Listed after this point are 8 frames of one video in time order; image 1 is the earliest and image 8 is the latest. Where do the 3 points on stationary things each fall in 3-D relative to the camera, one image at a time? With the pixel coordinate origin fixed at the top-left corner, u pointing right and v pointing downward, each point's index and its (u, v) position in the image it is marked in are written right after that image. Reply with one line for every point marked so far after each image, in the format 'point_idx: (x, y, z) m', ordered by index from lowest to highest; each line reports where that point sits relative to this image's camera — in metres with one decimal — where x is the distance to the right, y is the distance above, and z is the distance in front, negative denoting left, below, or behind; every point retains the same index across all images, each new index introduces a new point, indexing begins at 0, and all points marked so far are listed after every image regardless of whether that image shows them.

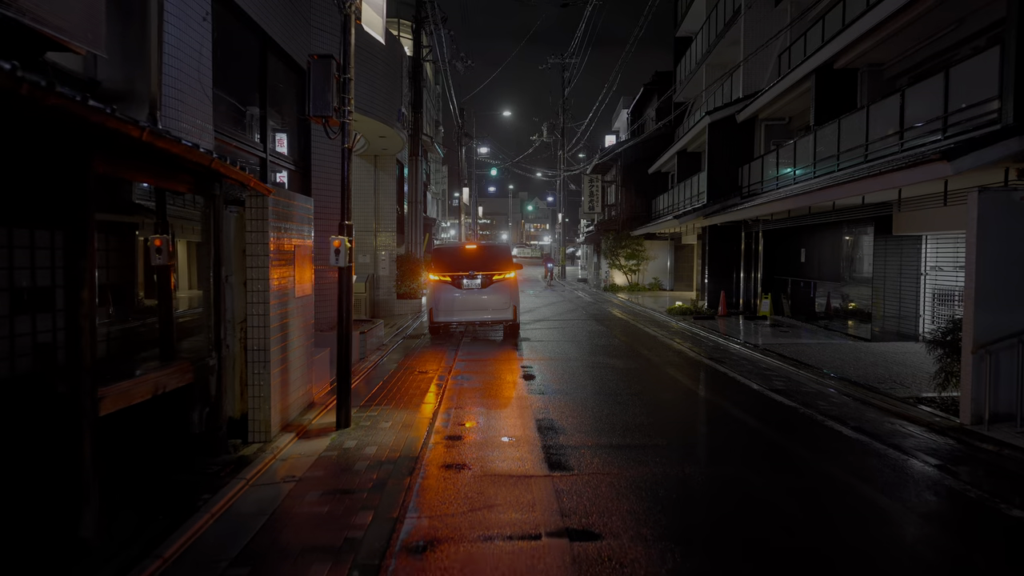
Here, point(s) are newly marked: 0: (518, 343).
0: (+0.1, -1.0, +12.5) m
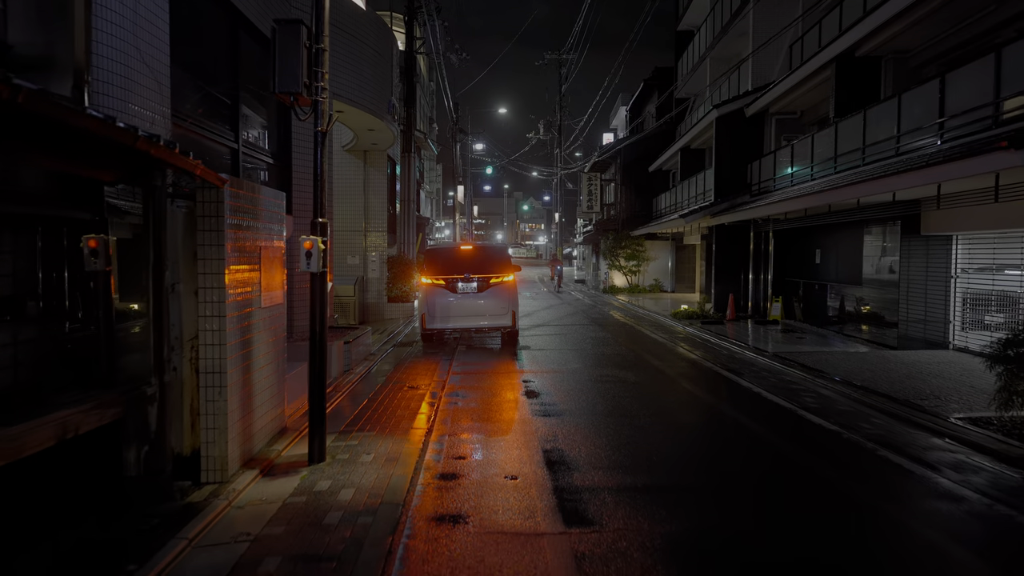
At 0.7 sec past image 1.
0: (+0.1, -1.1, +11.6) m
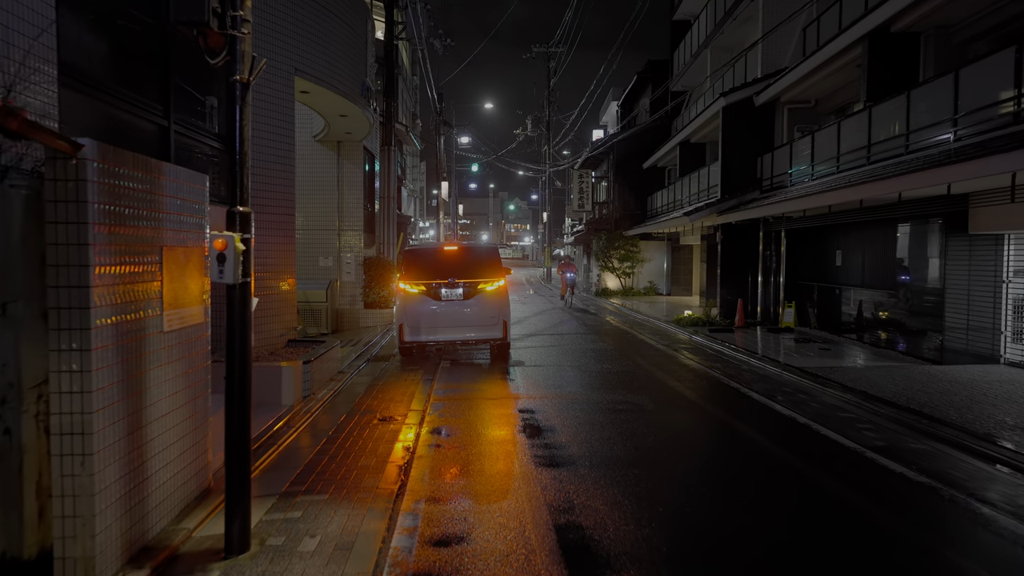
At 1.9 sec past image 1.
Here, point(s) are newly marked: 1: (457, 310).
0: (0.0, -1.2, +10.1) m
1: (-0.8, -0.3, +10.4) m
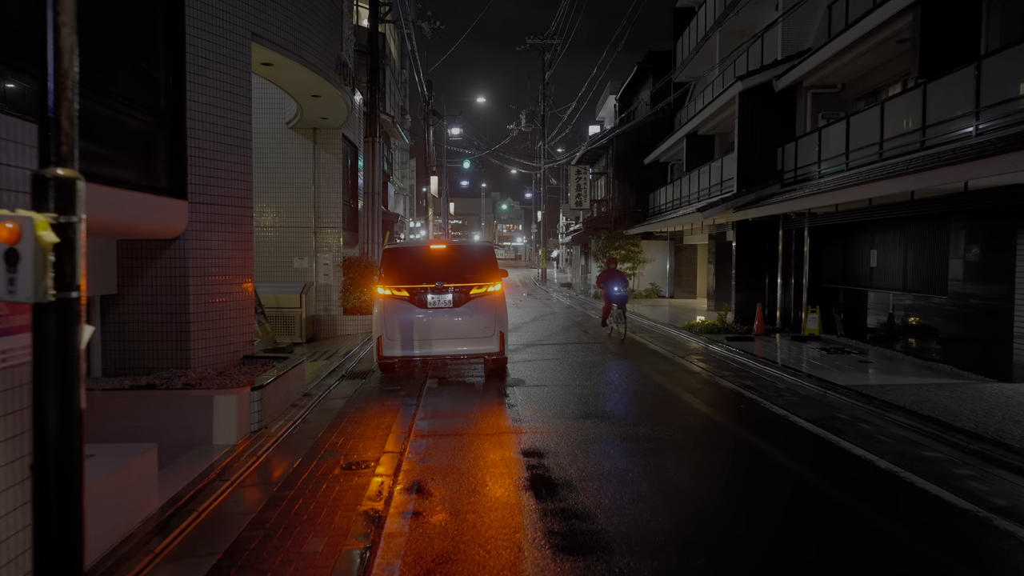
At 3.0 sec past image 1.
0: (-0.1, -1.2, +8.6) m
1: (-0.9, -0.4, +8.9) m
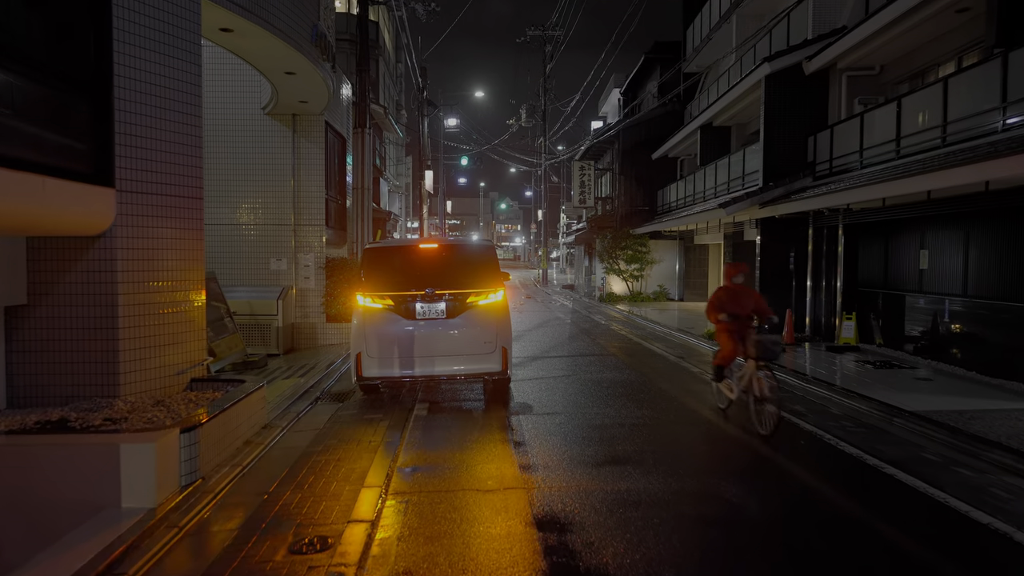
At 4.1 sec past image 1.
0: (0.0, -1.3, +7.1) m
1: (-0.8, -0.5, +7.5) m
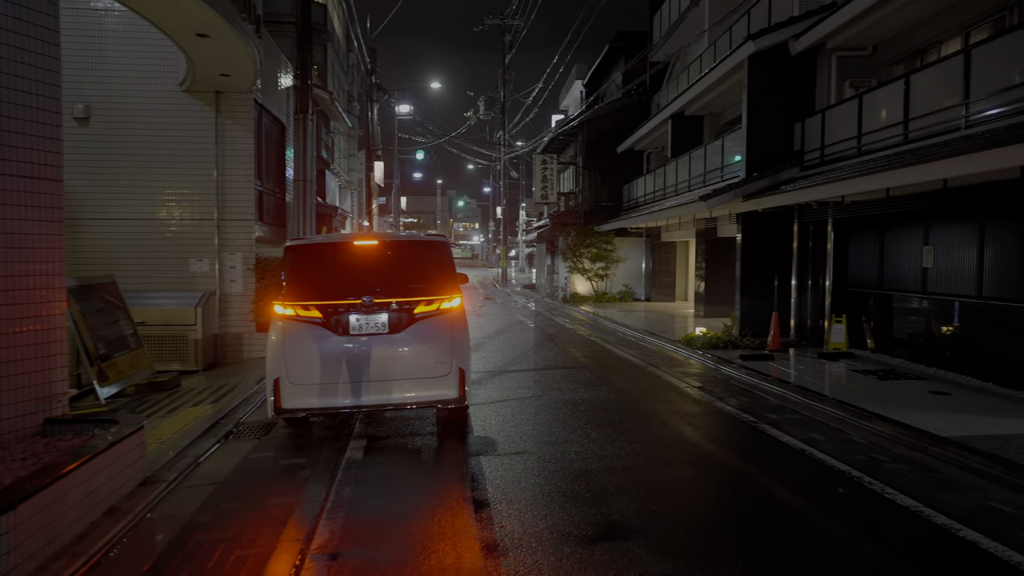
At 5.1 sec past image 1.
0: (-0.3, -1.4, +5.7) m
1: (-1.2, -0.6, +6.0) m
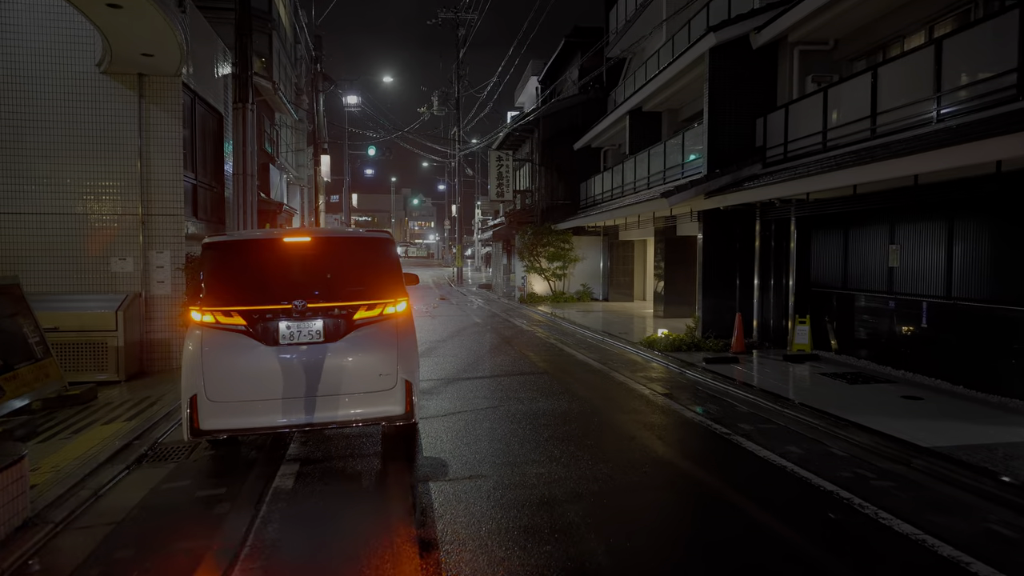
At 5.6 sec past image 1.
0: (-0.7, -1.4, +5.0) m
1: (-1.5, -0.6, +5.3) m
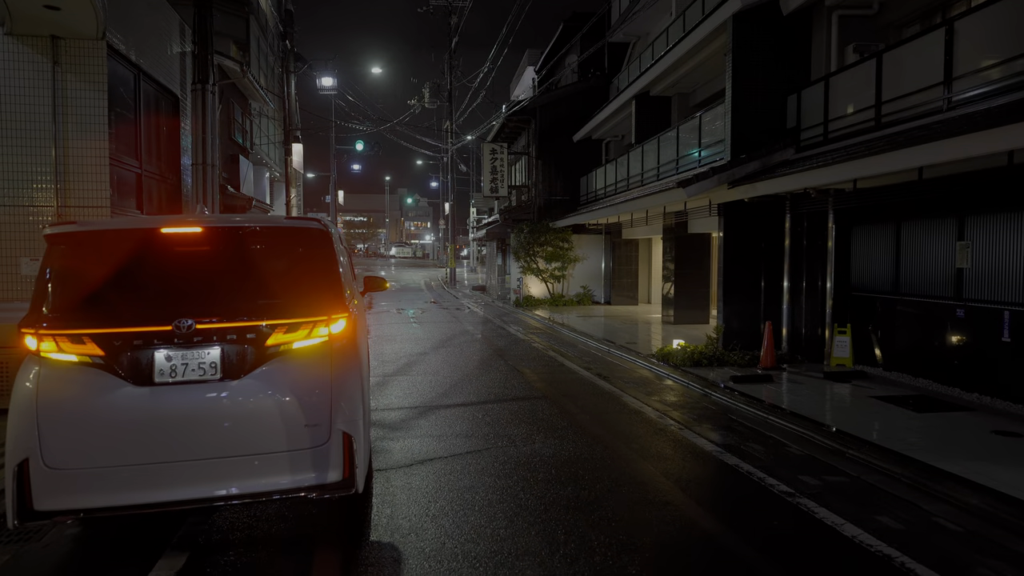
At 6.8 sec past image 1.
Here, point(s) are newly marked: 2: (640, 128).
0: (-0.8, -1.5, +3.4) m
1: (-1.6, -0.6, +3.6) m
2: (+3.1, +3.9, +16.7) m
